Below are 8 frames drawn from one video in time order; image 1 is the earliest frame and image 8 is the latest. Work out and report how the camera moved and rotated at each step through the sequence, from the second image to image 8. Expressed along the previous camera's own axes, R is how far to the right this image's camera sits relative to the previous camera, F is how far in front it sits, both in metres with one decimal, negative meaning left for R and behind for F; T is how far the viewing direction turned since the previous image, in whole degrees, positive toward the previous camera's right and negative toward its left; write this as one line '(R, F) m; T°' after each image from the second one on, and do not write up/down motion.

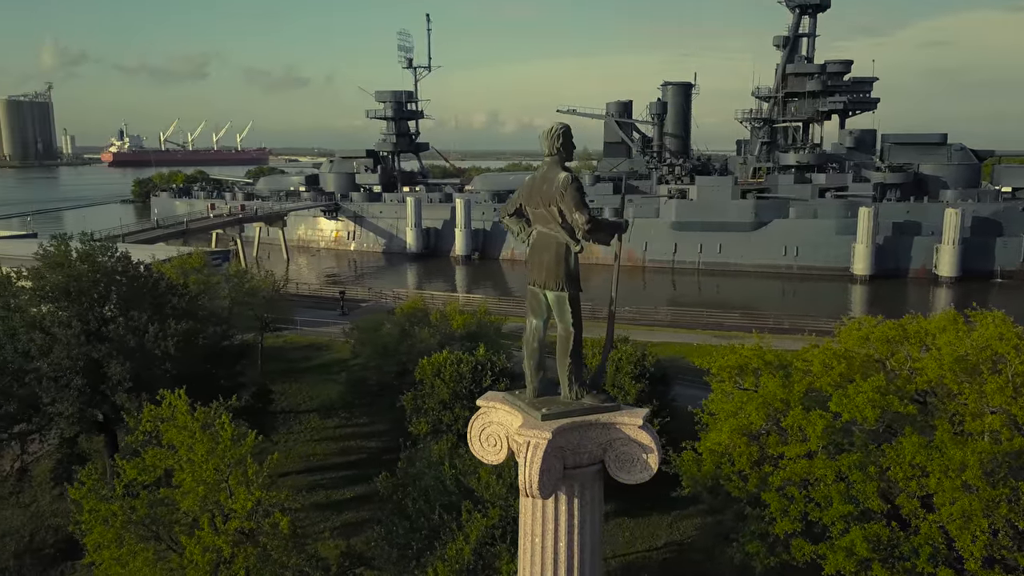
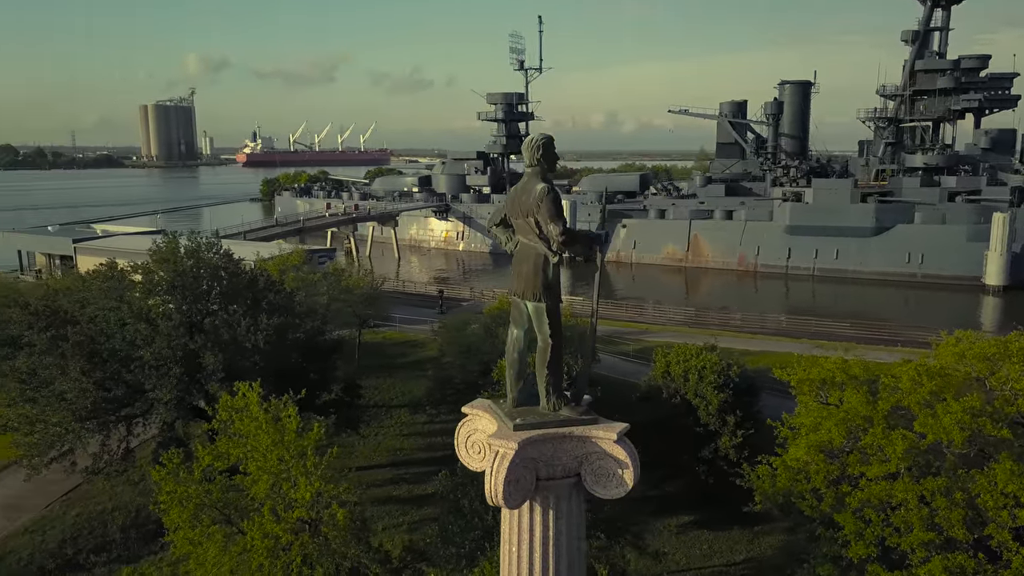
(+0.7, 0.0) m; -8°
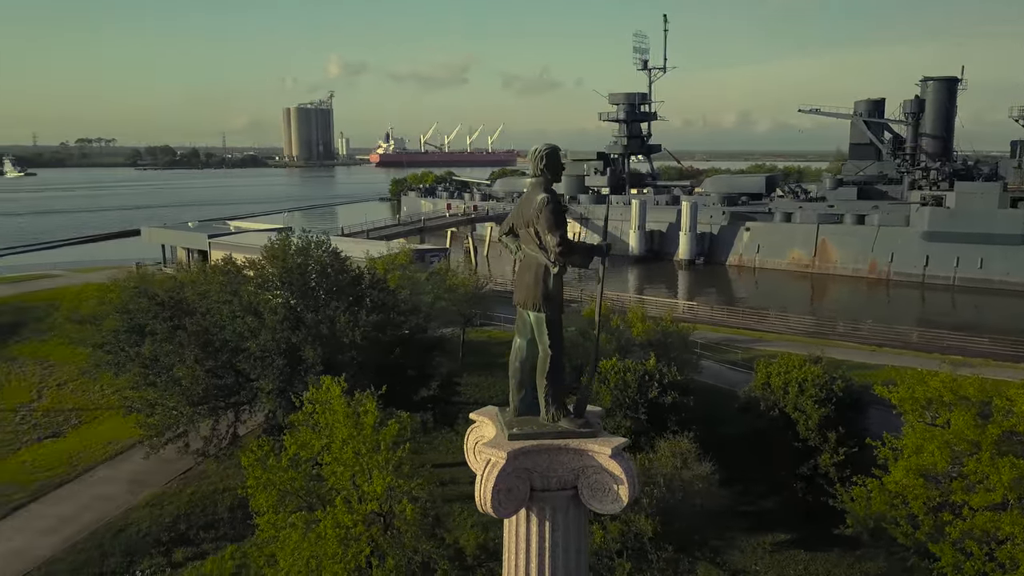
(+0.6, 0.0) m; -9°
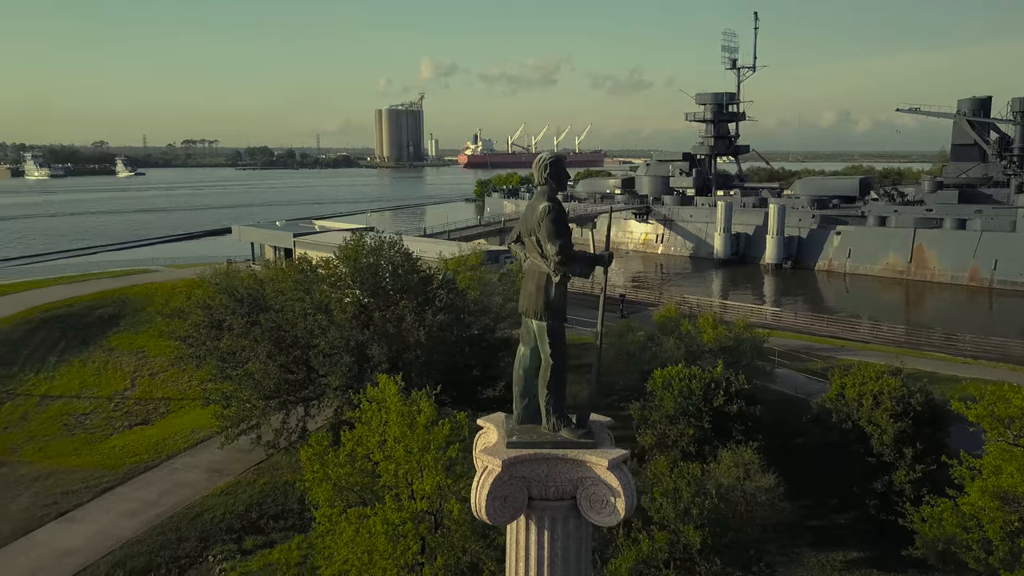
(+0.4, 0.0) m; -6°
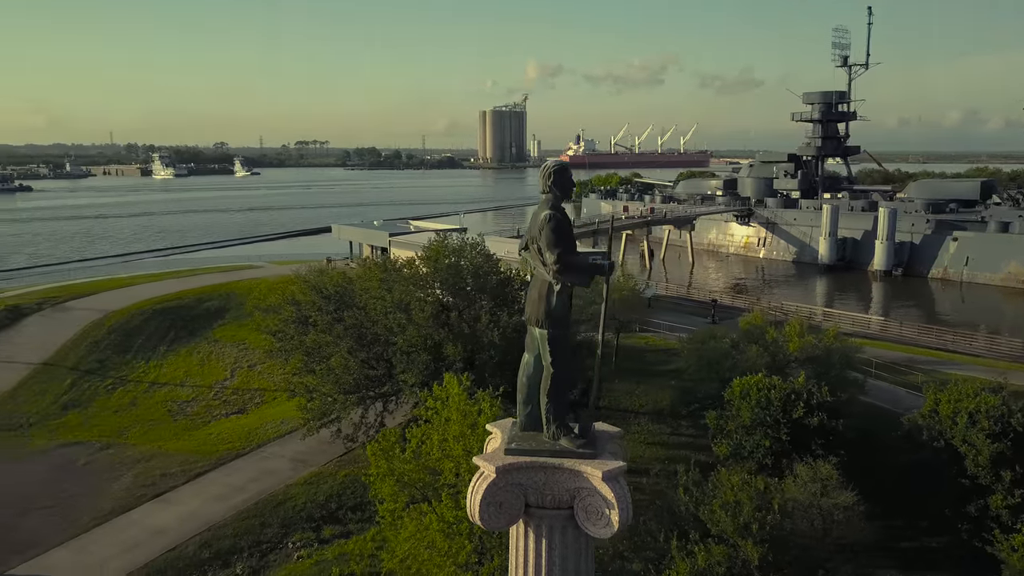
(+0.5, 0.0) m; -7°
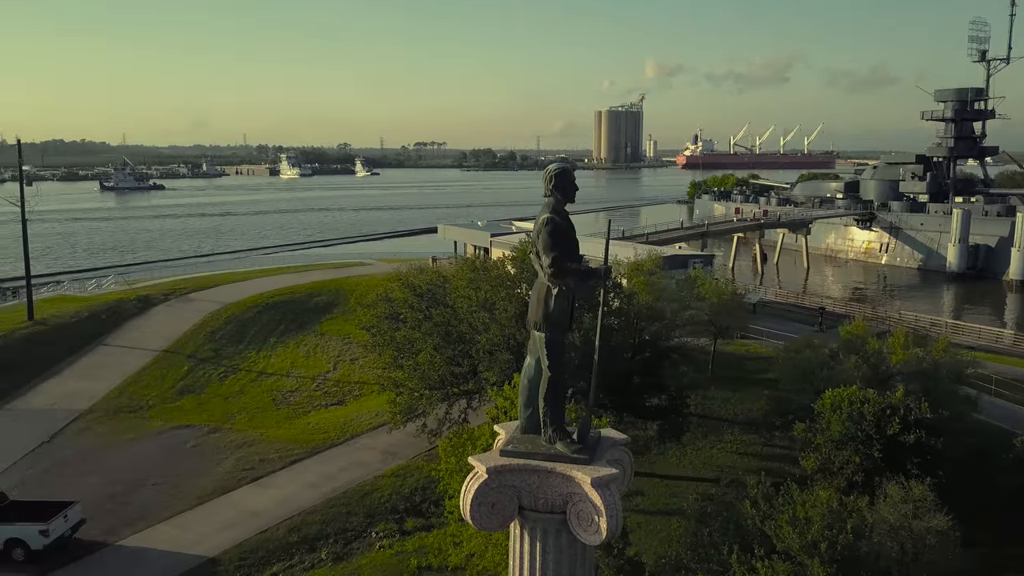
(+0.6, 0.0) m; -8°
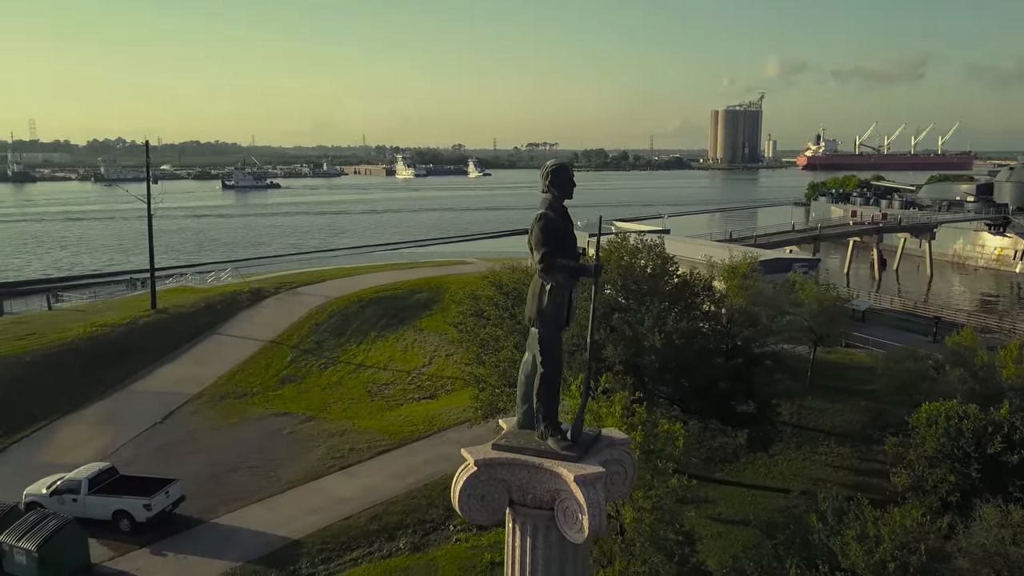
(+0.6, 0.0) m; -8°
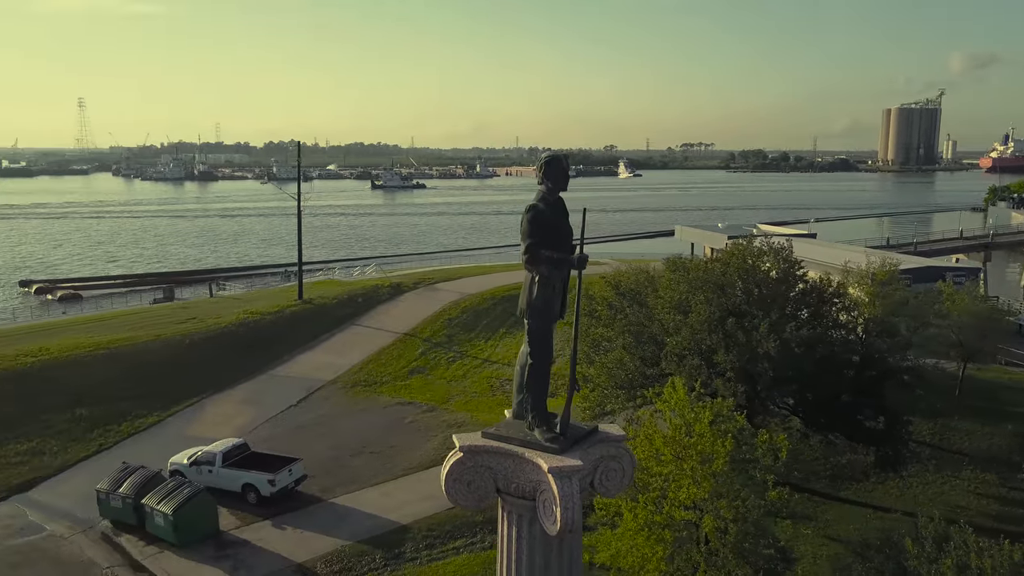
(+0.8, 0.0) m; -10°
